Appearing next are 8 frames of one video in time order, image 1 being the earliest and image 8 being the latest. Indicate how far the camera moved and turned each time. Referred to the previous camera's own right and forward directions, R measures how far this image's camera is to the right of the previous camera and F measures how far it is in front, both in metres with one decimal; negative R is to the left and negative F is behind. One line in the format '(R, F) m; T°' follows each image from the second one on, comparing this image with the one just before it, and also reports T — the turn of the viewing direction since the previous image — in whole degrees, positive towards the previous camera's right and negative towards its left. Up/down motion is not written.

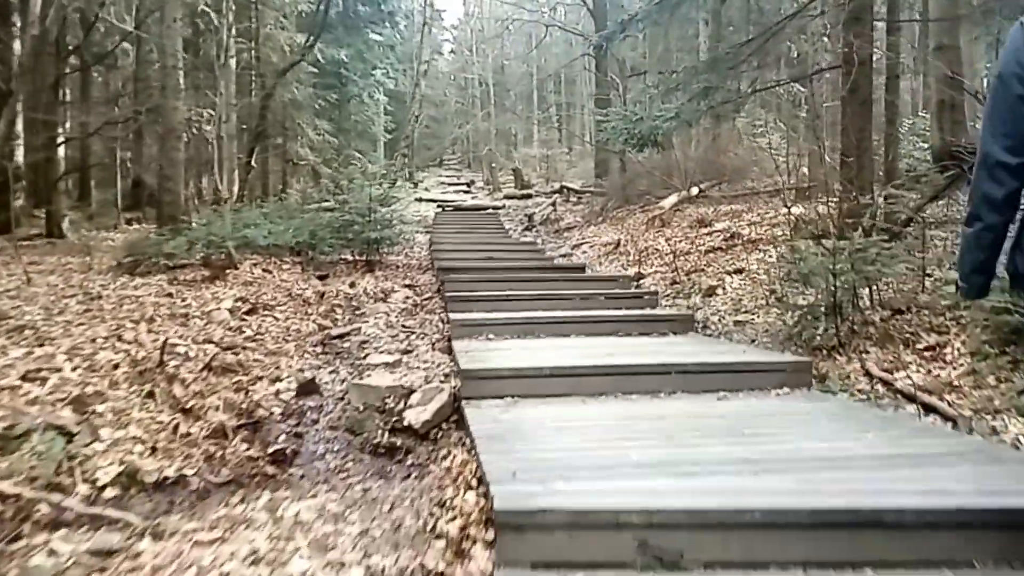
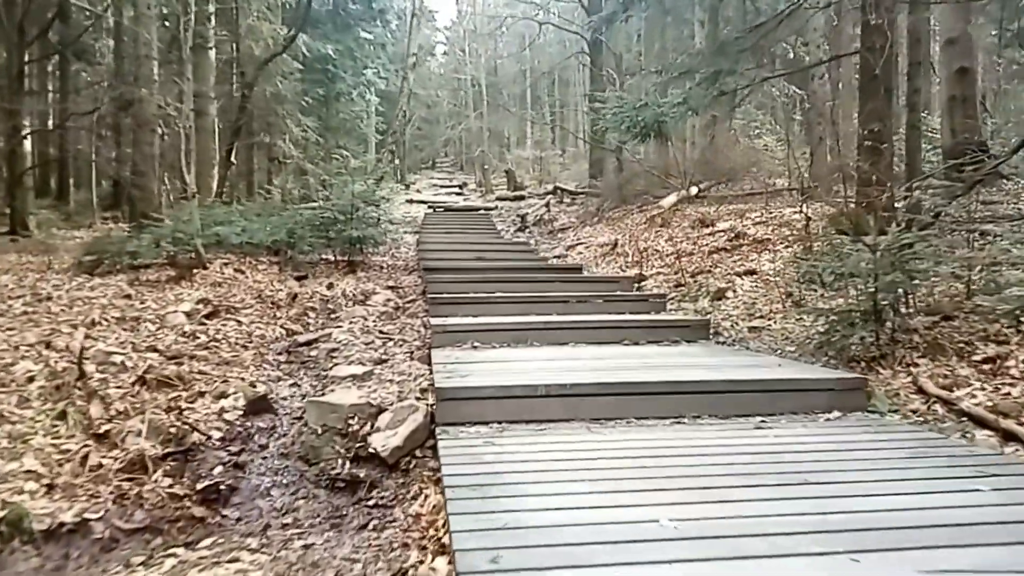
(0.0, +0.6) m; +1°
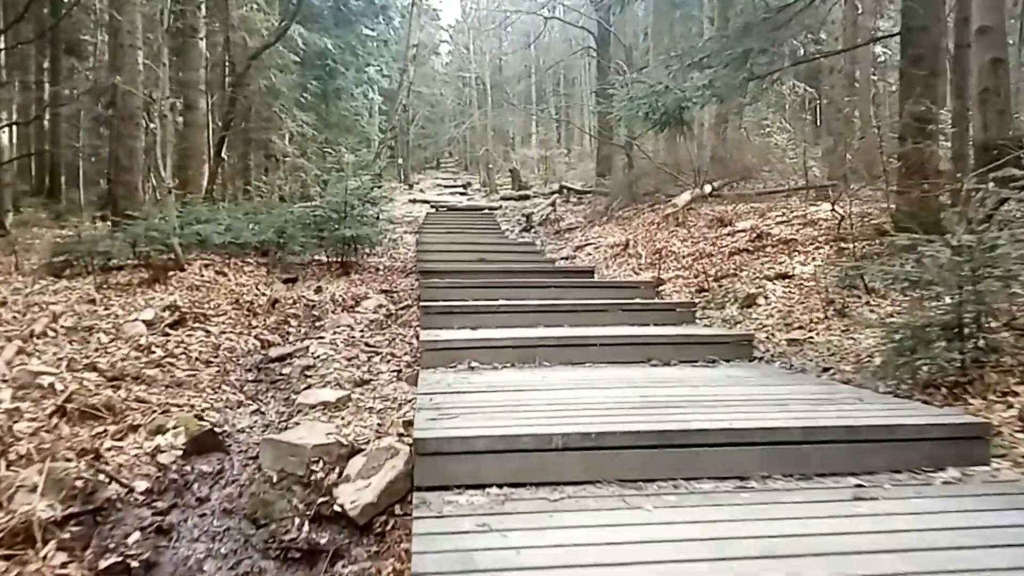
(0.0, +0.7) m; 0°
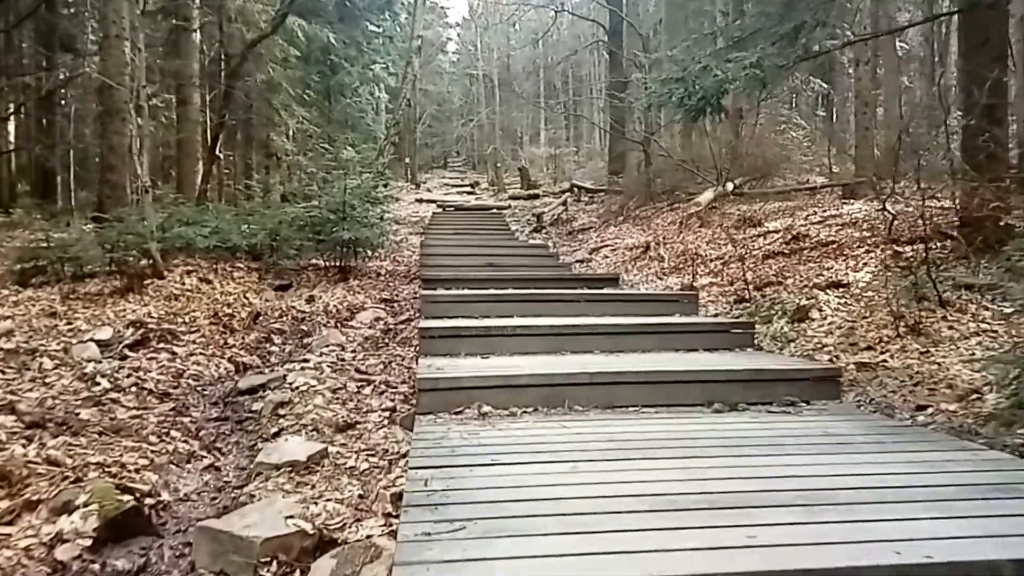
(0.0, +0.7) m; -1°
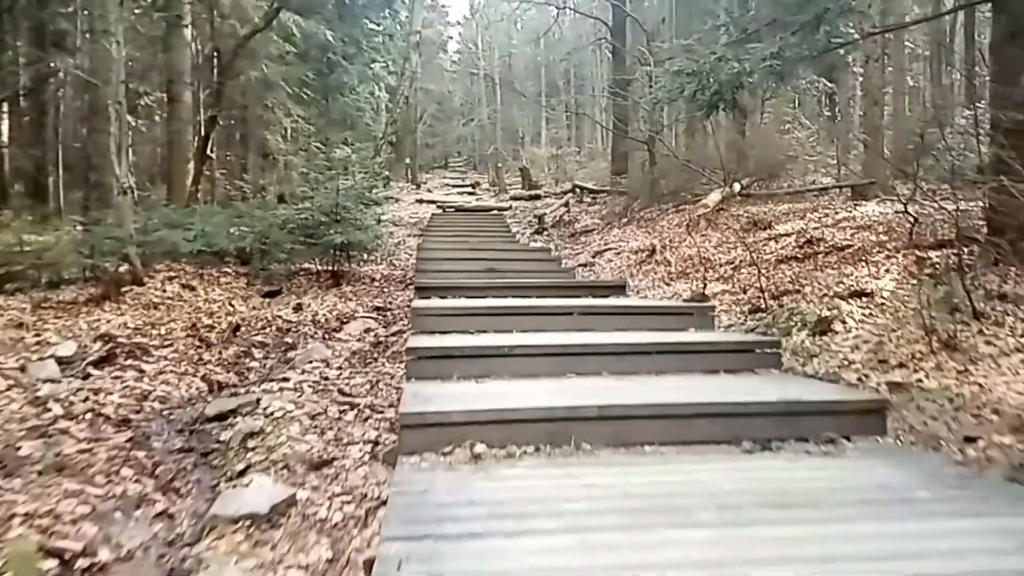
(0.0, +0.3) m; 0°
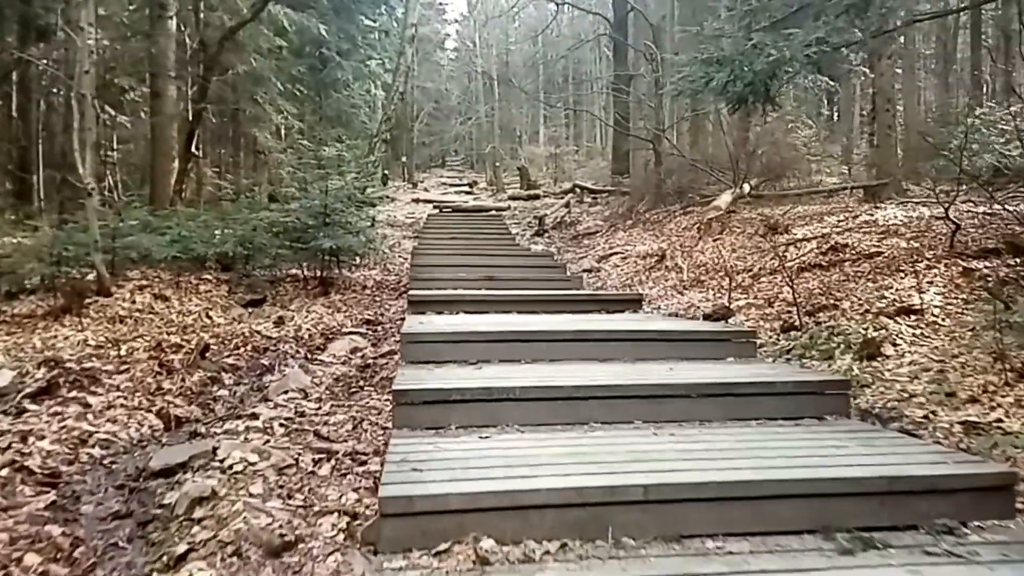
(0.0, +0.5) m; 0°
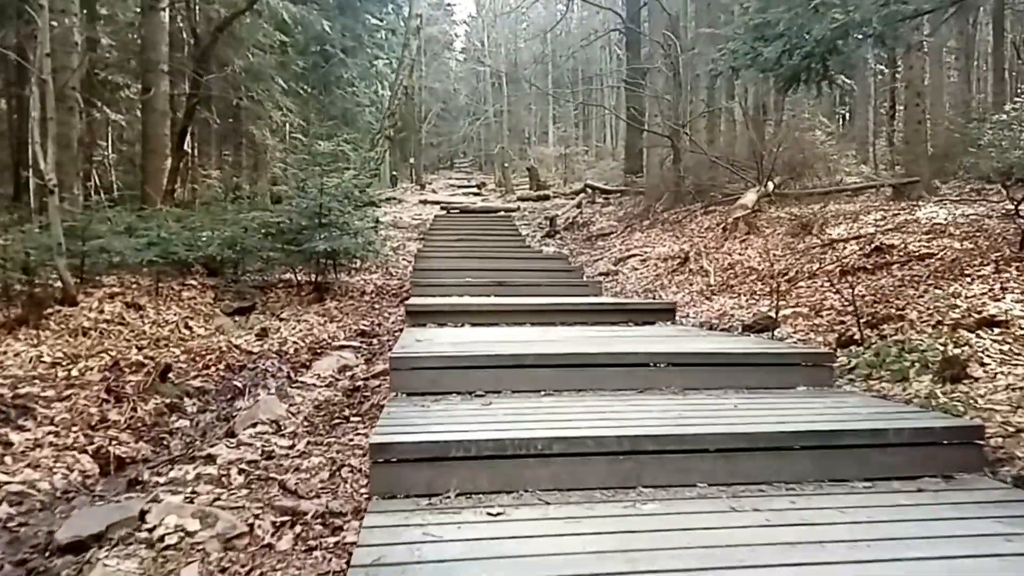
(0.0, +0.6) m; -1°
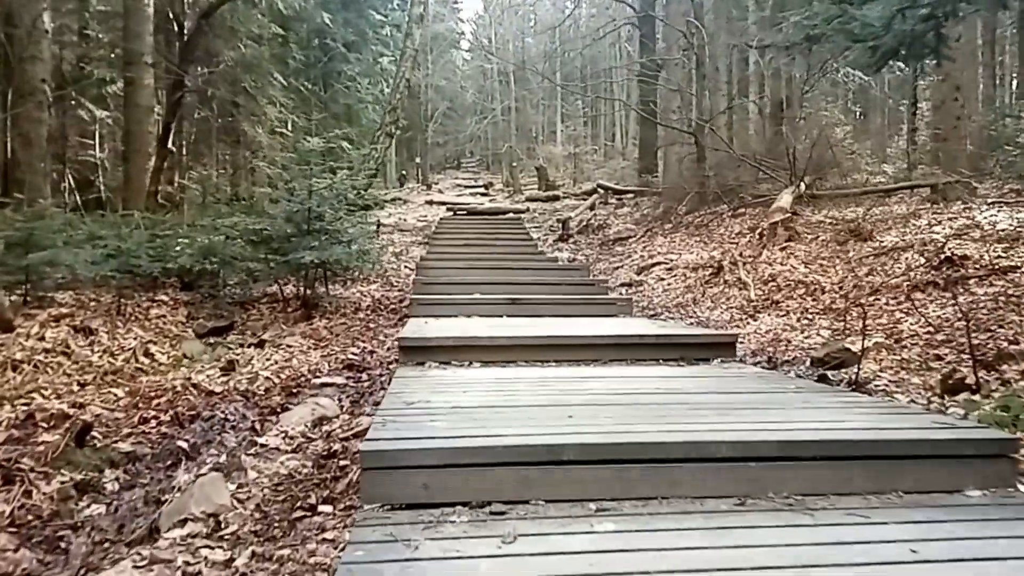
(-0.1, +0.8) m; -1°
